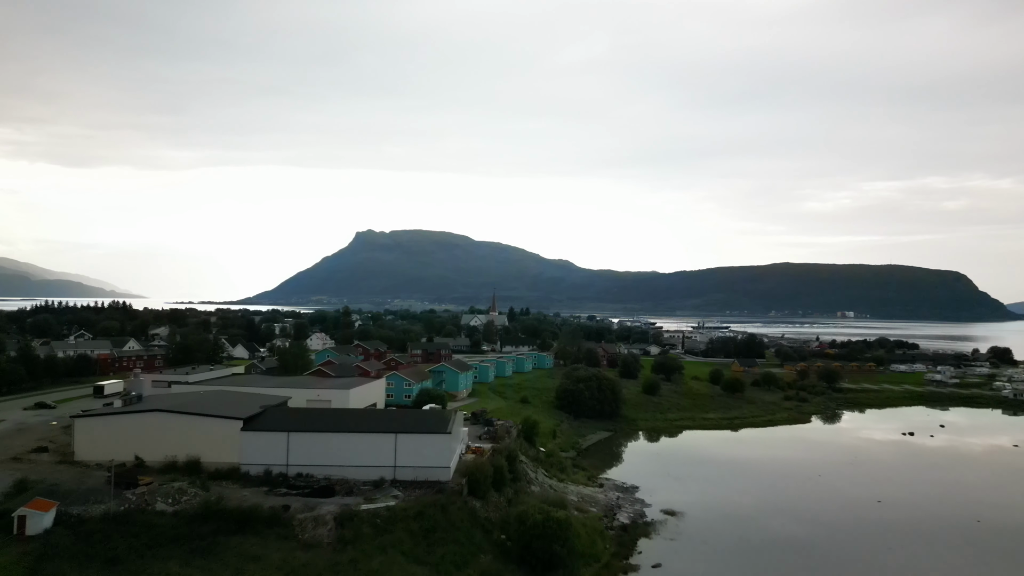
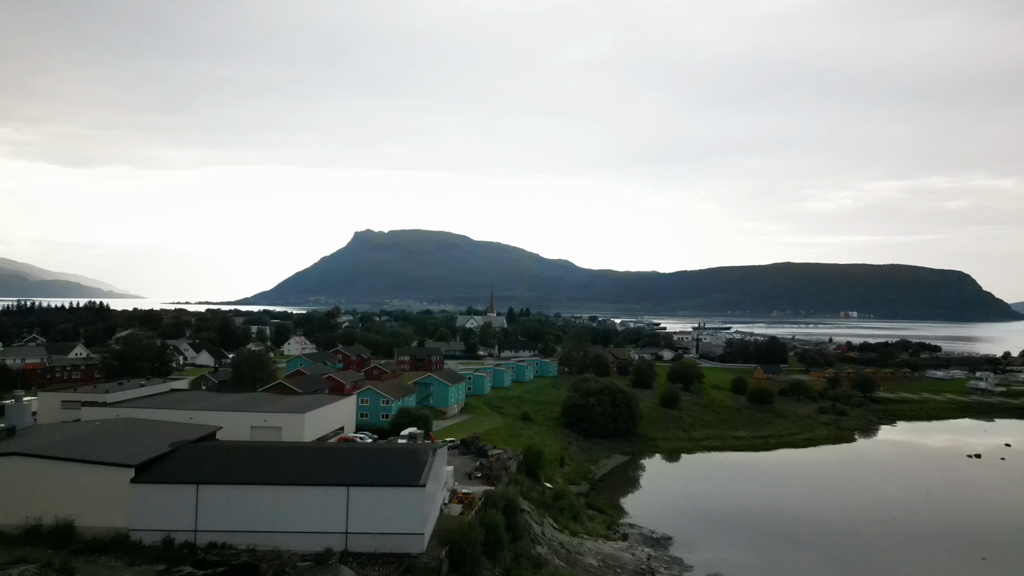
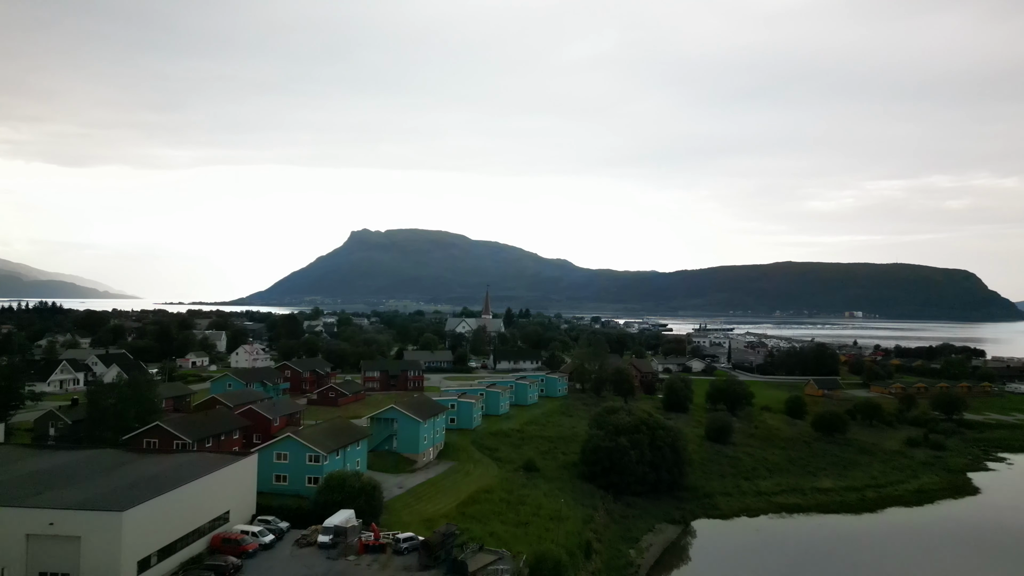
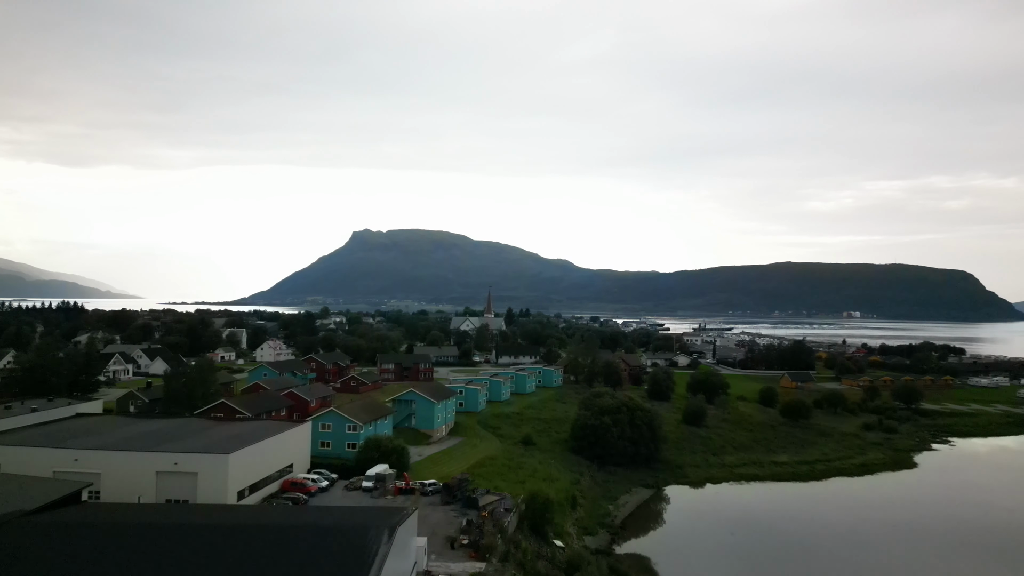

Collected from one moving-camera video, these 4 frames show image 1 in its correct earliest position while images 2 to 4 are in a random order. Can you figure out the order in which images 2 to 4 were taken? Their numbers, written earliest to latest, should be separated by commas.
2, 4, 3
